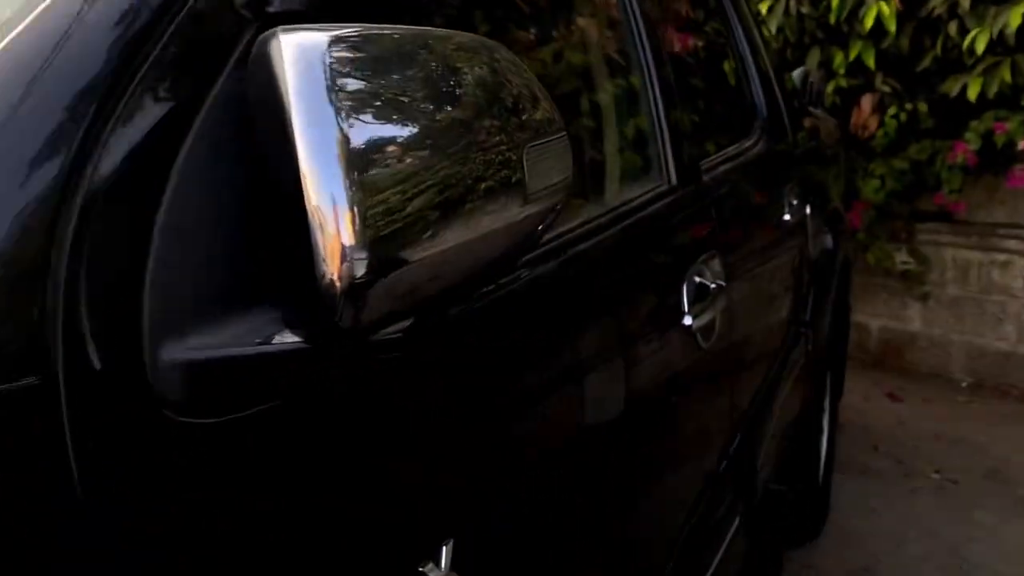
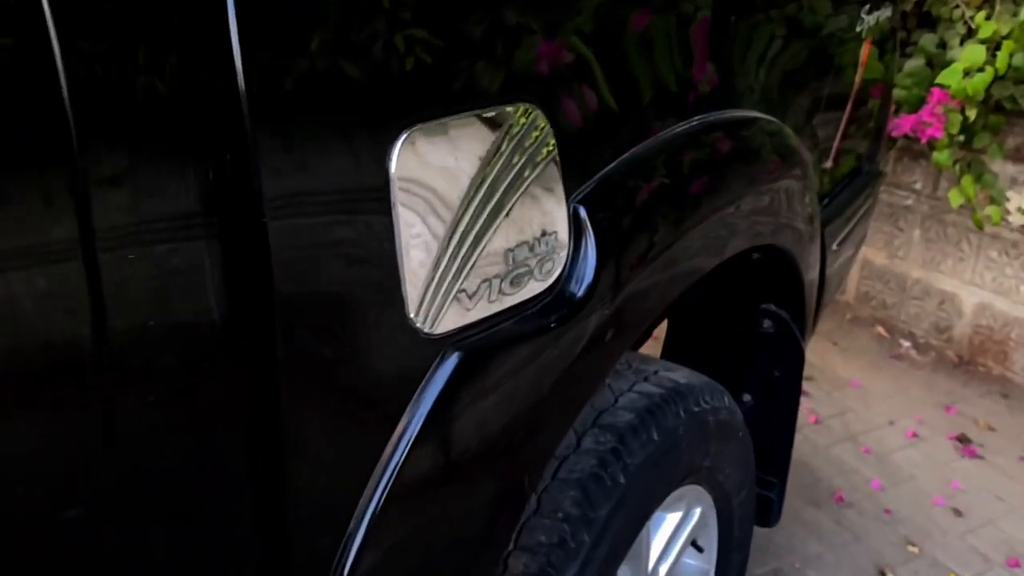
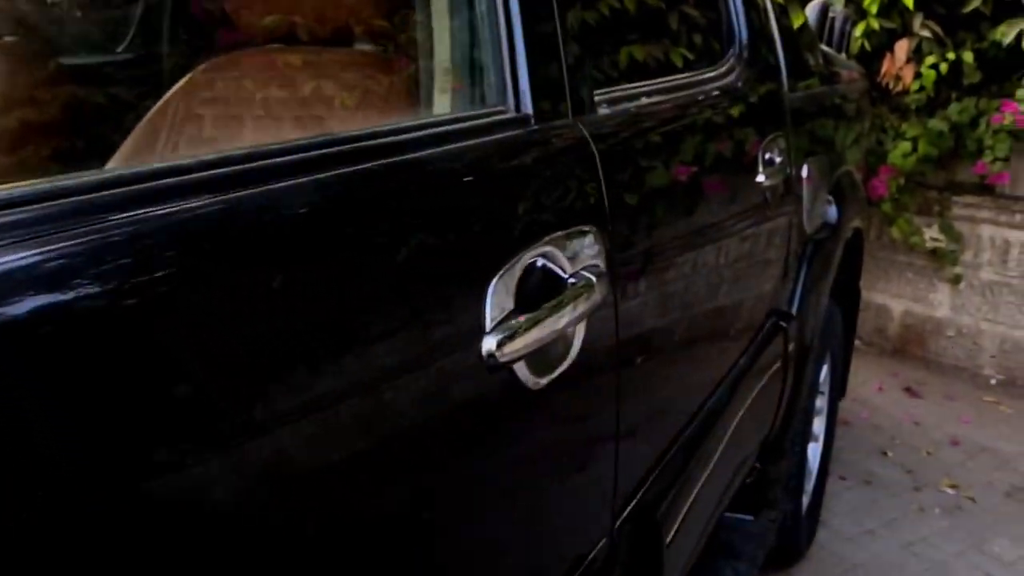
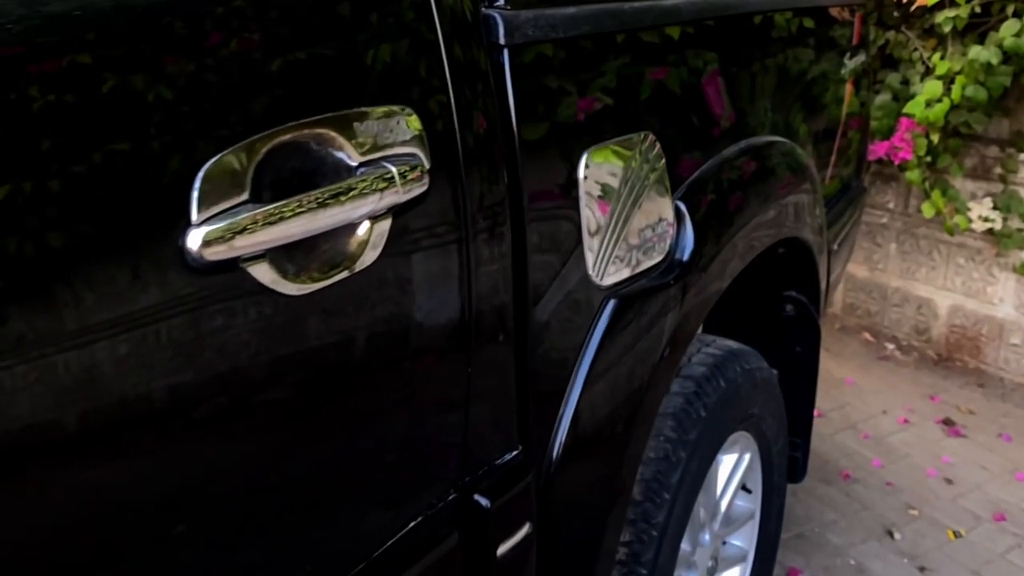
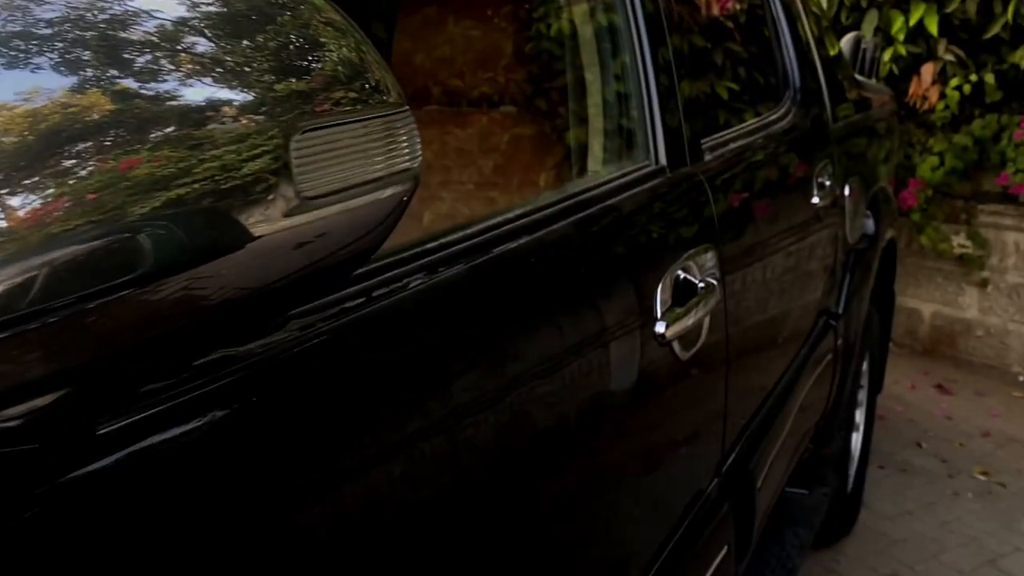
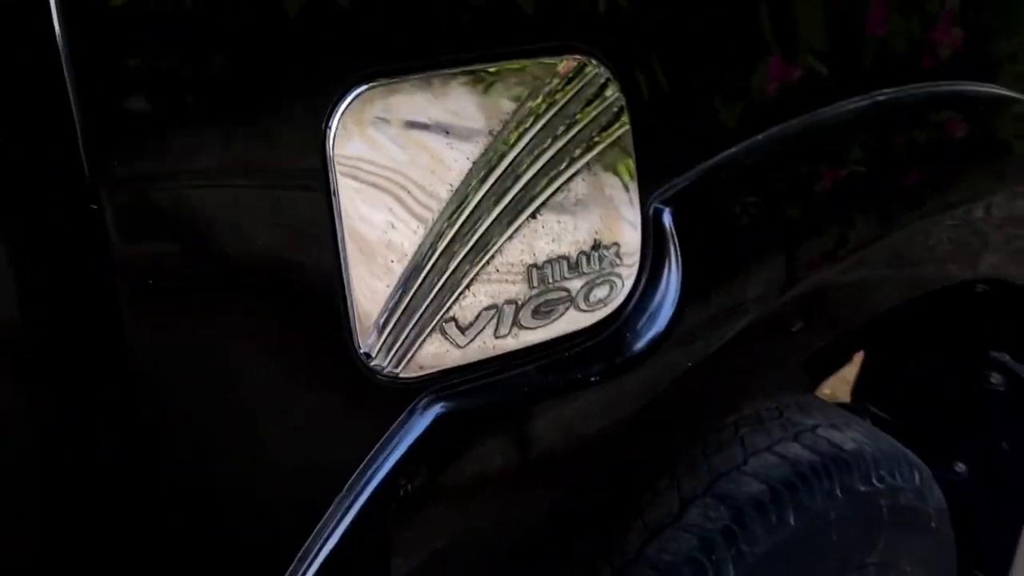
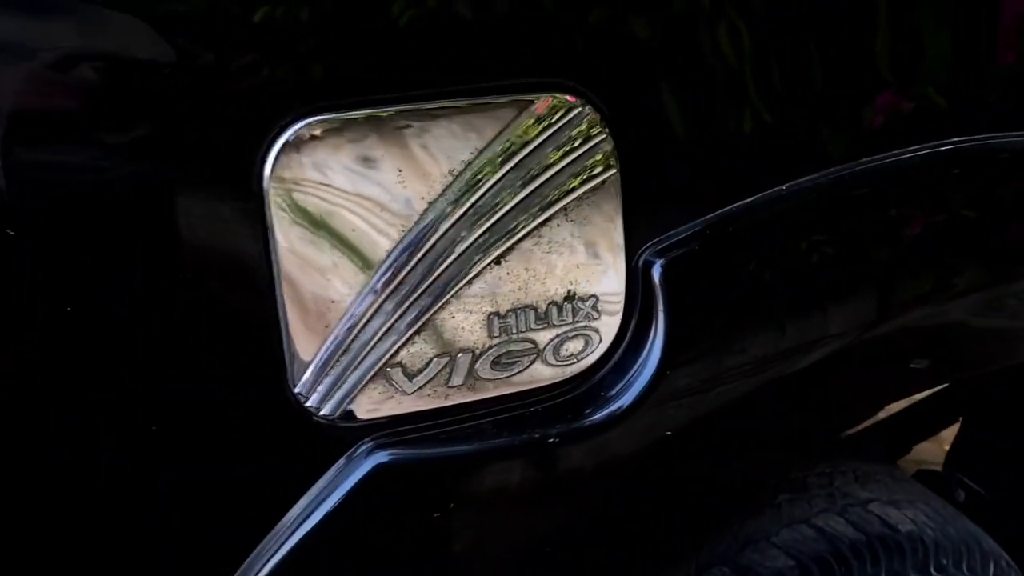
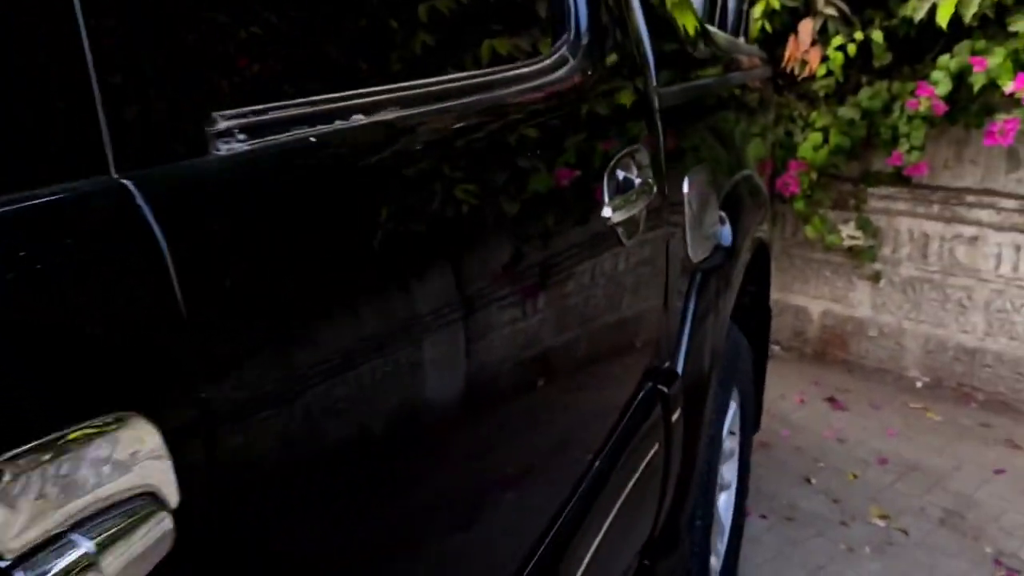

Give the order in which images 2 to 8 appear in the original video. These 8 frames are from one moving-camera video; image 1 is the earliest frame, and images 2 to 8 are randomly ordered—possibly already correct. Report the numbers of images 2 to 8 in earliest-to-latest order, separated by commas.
5, 3, 8, 4, 2, 6, 7
